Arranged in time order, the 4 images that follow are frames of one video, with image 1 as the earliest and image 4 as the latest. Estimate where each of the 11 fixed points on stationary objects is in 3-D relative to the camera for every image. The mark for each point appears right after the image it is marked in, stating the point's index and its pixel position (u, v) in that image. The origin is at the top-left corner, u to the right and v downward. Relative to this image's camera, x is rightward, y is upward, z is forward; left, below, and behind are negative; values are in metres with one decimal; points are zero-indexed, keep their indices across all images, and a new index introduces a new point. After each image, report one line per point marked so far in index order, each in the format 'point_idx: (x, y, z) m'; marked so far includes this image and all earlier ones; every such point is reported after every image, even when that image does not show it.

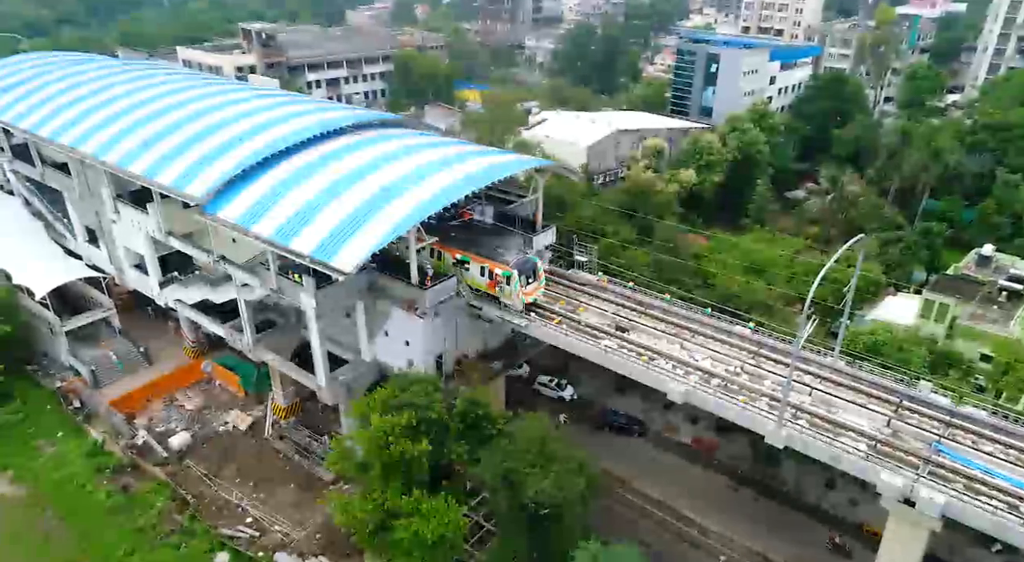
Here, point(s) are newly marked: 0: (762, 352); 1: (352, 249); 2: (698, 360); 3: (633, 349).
0: (+7.1, -2.0, +19.1) m
1: (-4.7, +1.0, +19.8) m
2: (+5.2, -2.3, +18.9) m
3: (+3.5, -2.0, +19.4) m
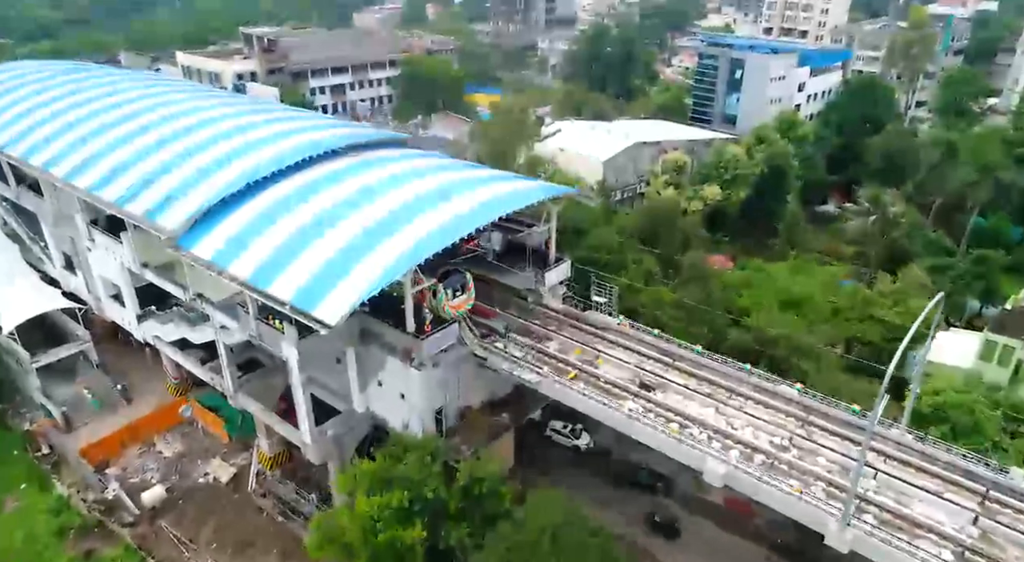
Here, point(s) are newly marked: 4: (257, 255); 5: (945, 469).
0: (+7.3, -3.4, +16.3) m
1: (-4.5, -0.4, +17.3) m
2: (+5.5, -3.6, +16.2) m
3: (+3.8, -3.3, +16.8) m
4: (-7.4, +0.8, +19.4) m
5: (+9.4, -4.1, +14.6) m
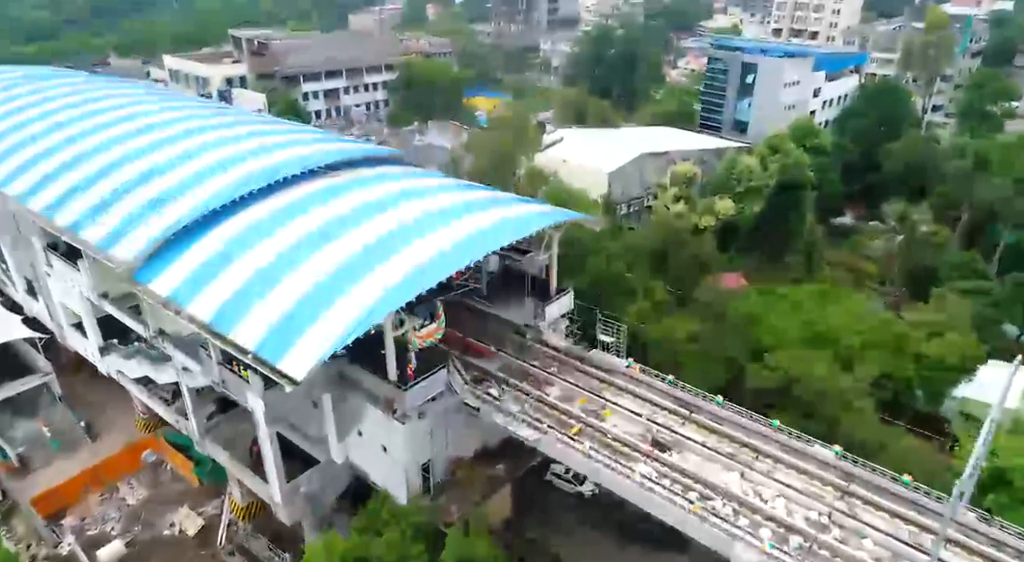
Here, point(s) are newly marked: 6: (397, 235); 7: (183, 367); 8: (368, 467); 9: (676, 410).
0: (+7.2, -4.4, +14.1) m
1: (-4.6, -1.4, +15.1) m
2: (+5.3, -4.6, +14.0) m
3: (+3.6, -4.3, +14.5) m
4: (-7.5, -0.2, +17.3) m
5: (+9.3, -5.1, +12.4) m
6: (-3.2, +1.3, +18.3) m
7: (-9.3, -2.4, +18.9) m
8: (-3.9, -5.1, +18.2) m
9: (+4.1, -3.2, +16.7) m
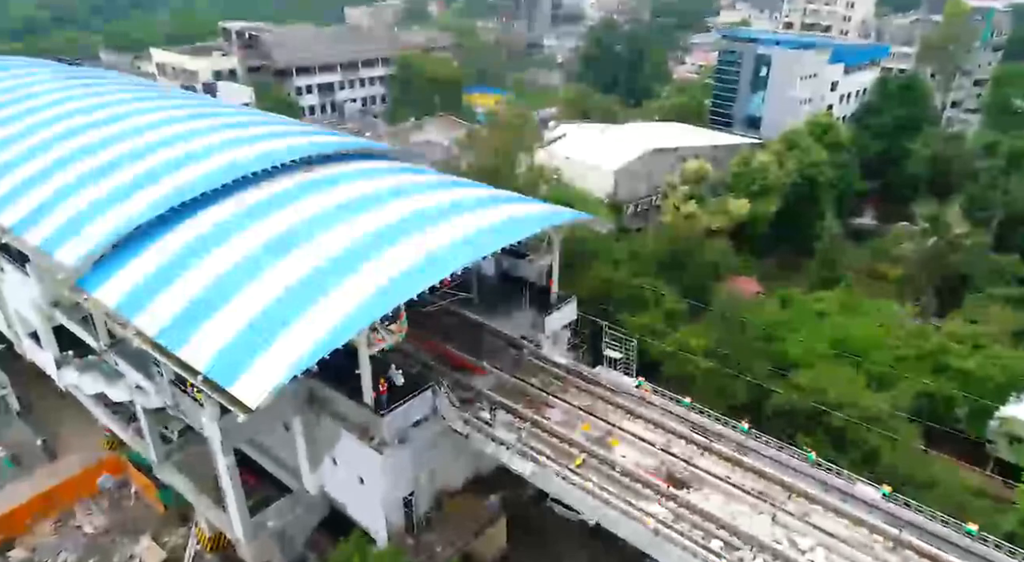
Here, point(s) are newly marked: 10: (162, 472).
0: (+7.0, -4.6, +11.9) m
1: (-4.8, -1.6, +13.0) m
2: (+5.2, -4.8, +11.8) m
3: (+3.5, -4.5, +12.4) m
4: (-7.6, -0.4, +15.2) m
5: (+9.1, -5.3, +10.1) m
6: (-3.3, +1.1, +16.2) m
7: (-9.4, -2.6, +16.8) m
8: (-4.1, -5.2, +16.1) m
9: (+3.9, -3.4, +14.5) m
10: (-9.4, -5.2, +18.1) m
